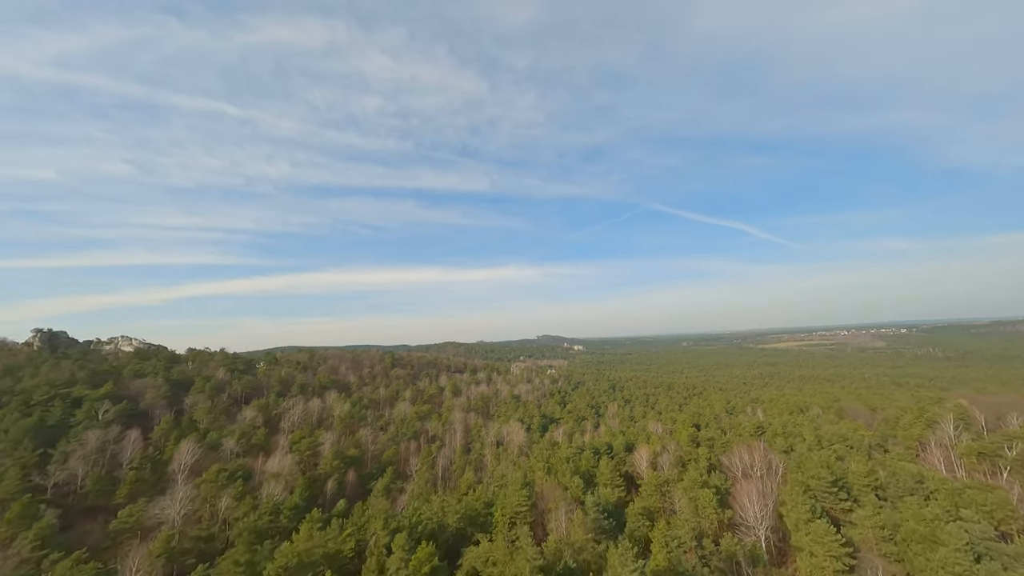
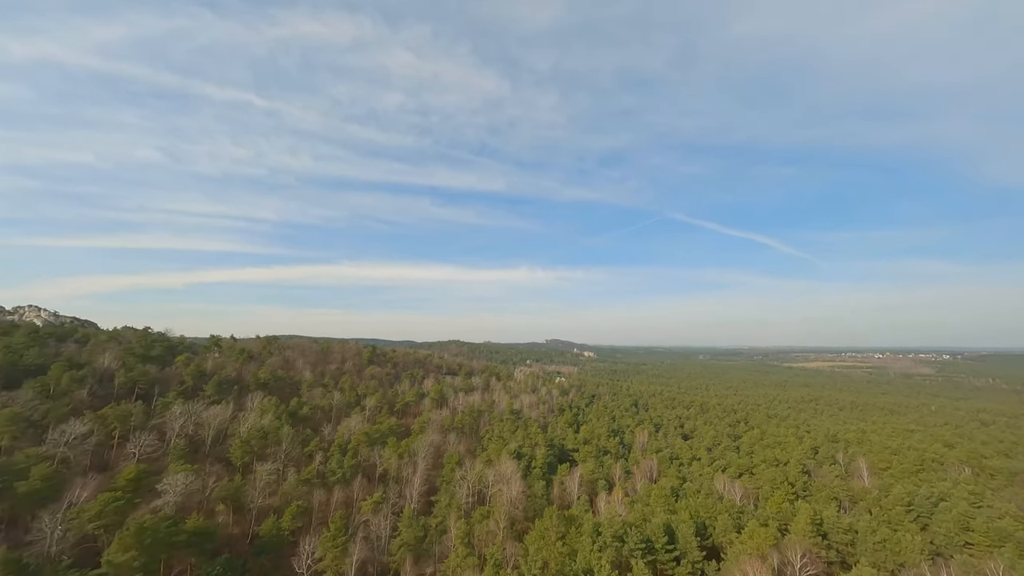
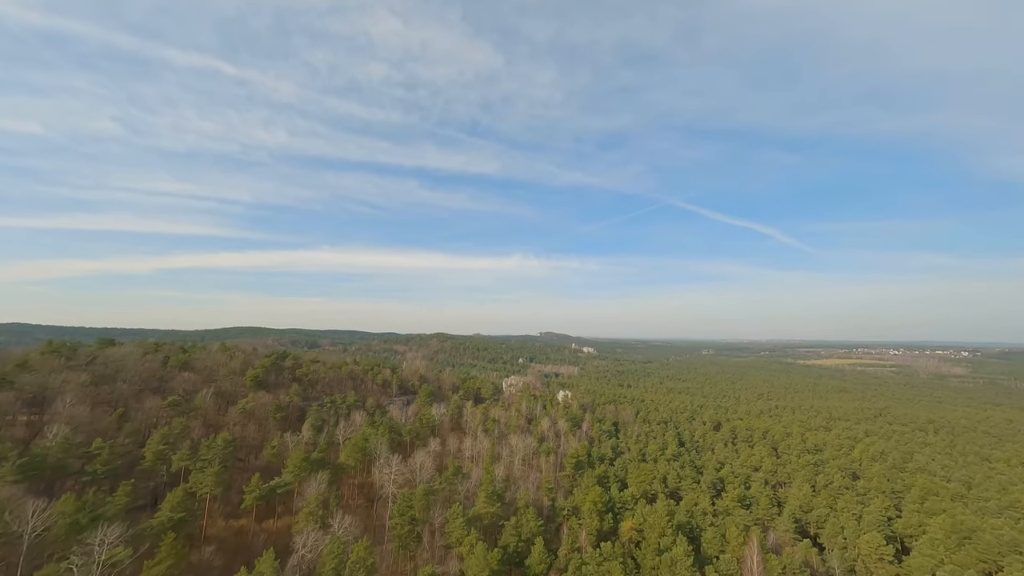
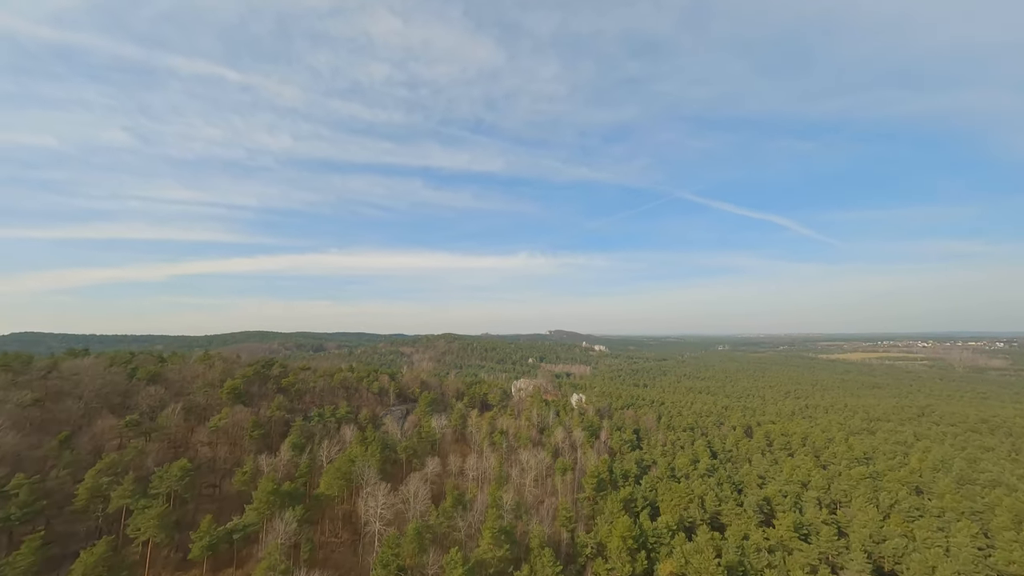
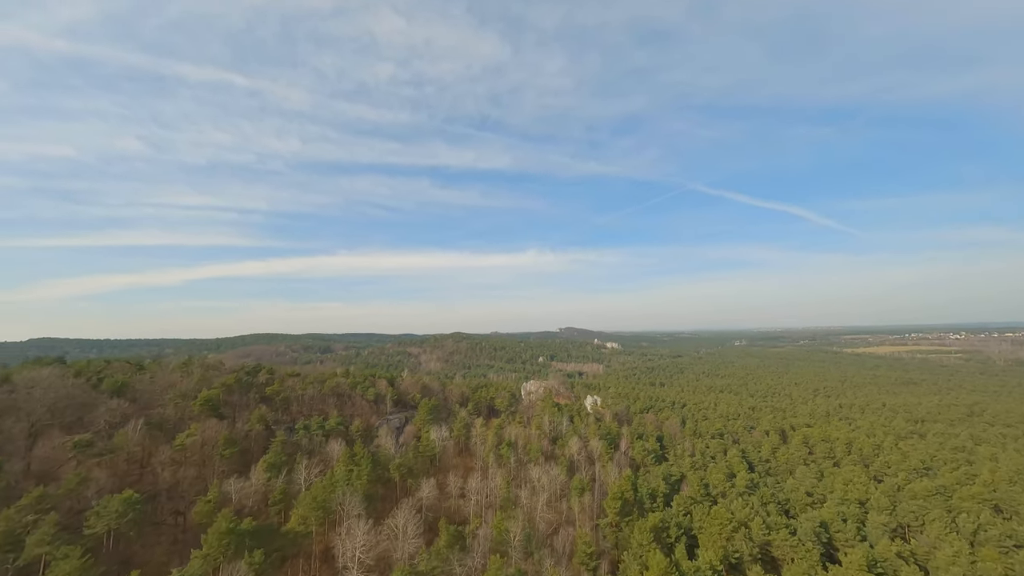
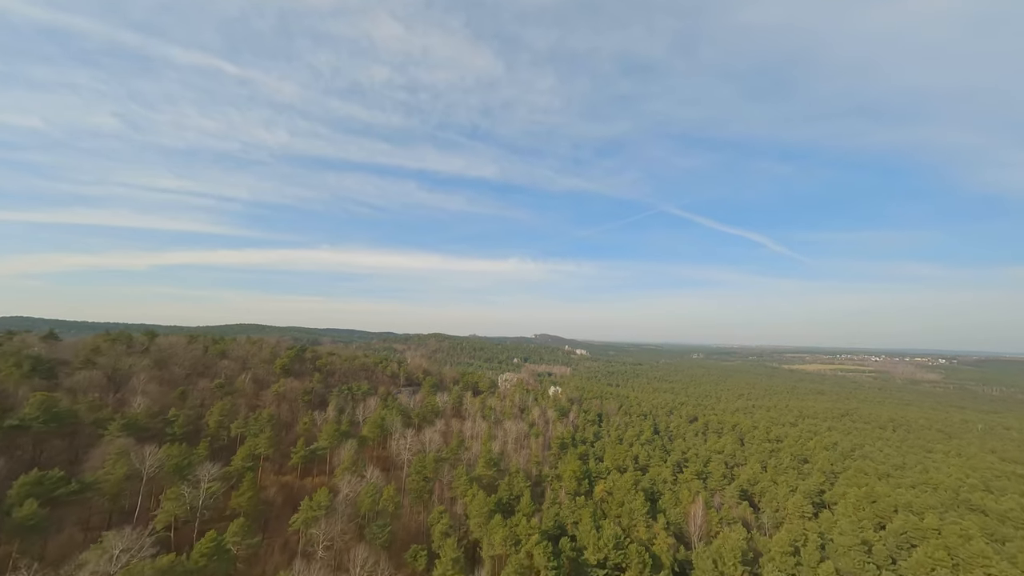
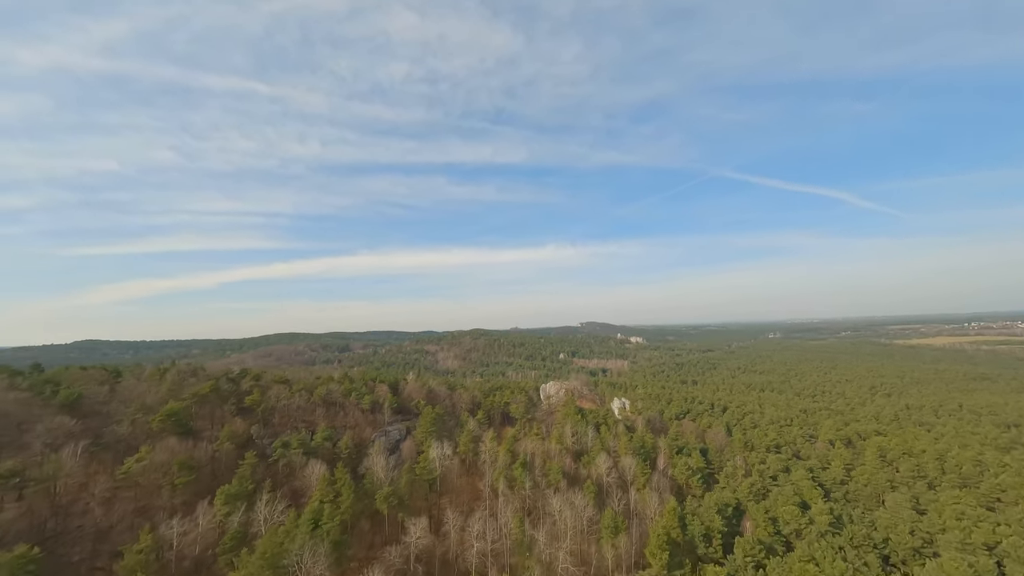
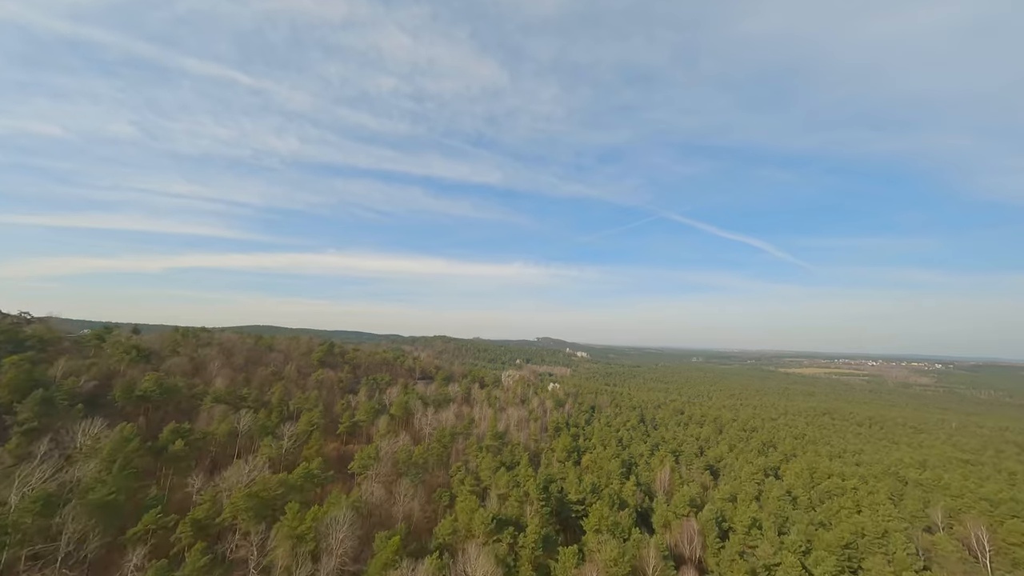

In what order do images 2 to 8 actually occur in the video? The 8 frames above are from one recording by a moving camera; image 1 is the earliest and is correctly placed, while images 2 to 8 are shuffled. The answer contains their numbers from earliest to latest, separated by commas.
2, 8, 6, 3, 4, 5, 7
